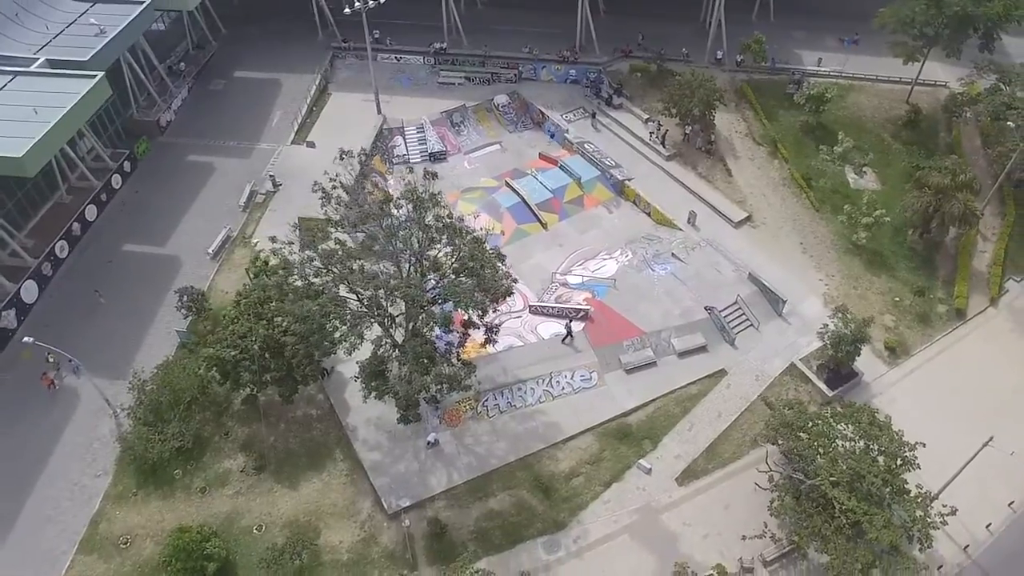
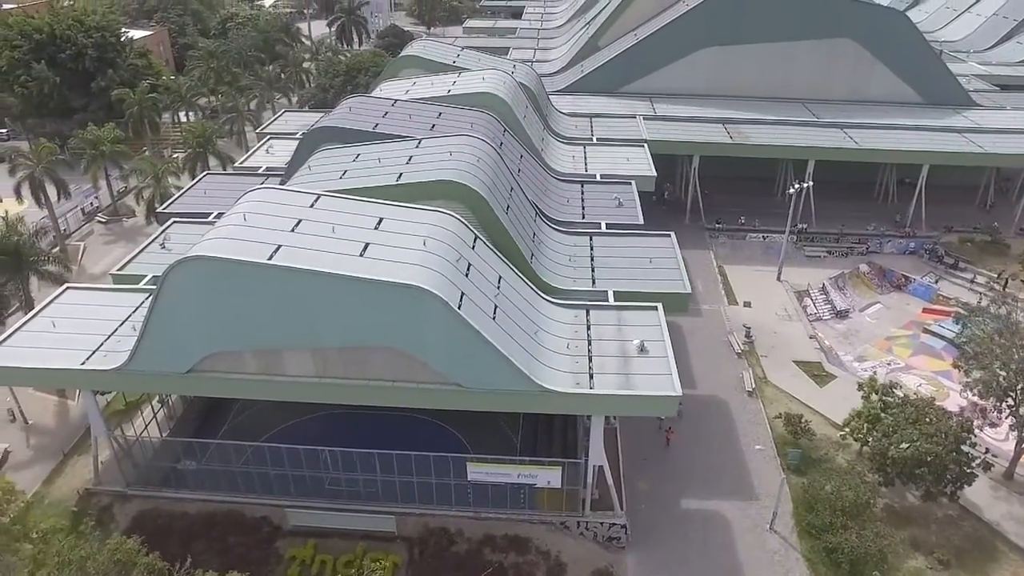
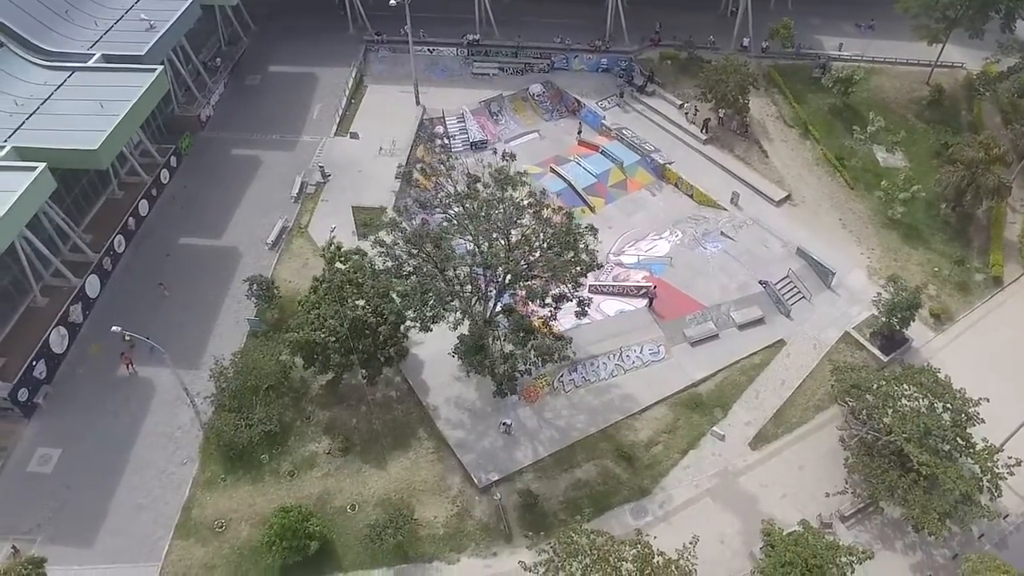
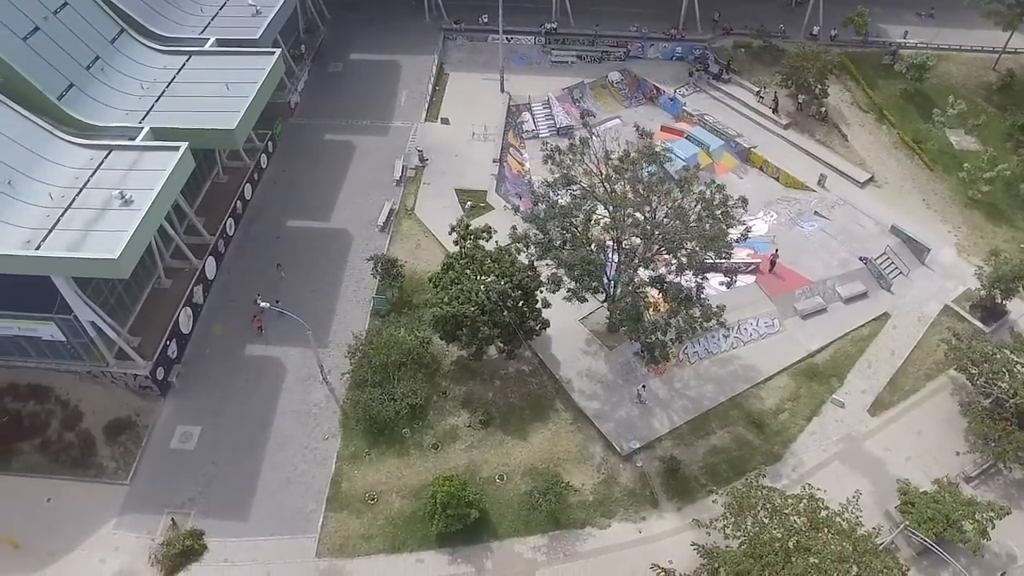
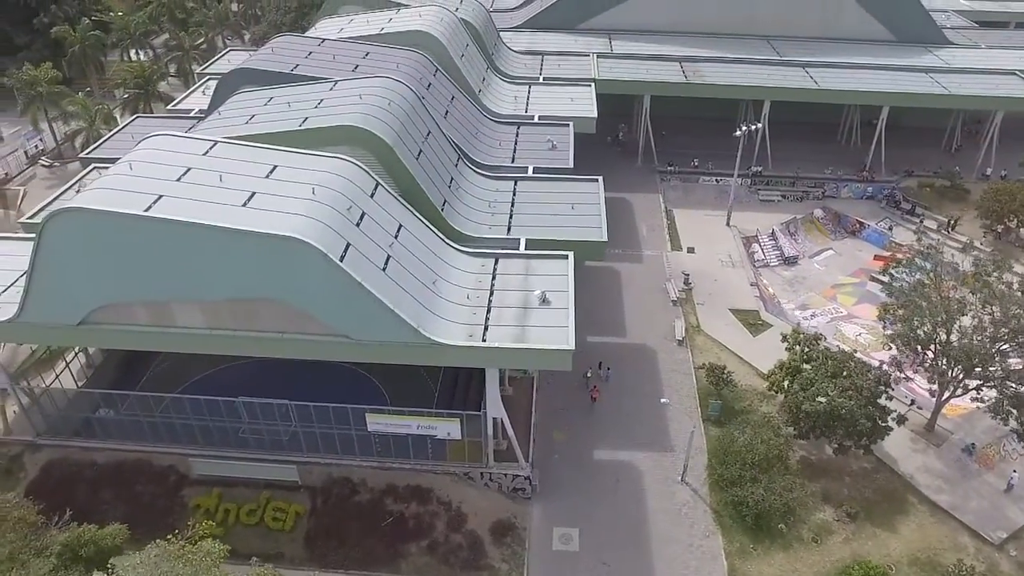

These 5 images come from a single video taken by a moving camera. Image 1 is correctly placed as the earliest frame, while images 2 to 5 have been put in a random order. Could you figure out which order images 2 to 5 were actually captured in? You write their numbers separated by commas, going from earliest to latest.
3, 4, 5, 2
